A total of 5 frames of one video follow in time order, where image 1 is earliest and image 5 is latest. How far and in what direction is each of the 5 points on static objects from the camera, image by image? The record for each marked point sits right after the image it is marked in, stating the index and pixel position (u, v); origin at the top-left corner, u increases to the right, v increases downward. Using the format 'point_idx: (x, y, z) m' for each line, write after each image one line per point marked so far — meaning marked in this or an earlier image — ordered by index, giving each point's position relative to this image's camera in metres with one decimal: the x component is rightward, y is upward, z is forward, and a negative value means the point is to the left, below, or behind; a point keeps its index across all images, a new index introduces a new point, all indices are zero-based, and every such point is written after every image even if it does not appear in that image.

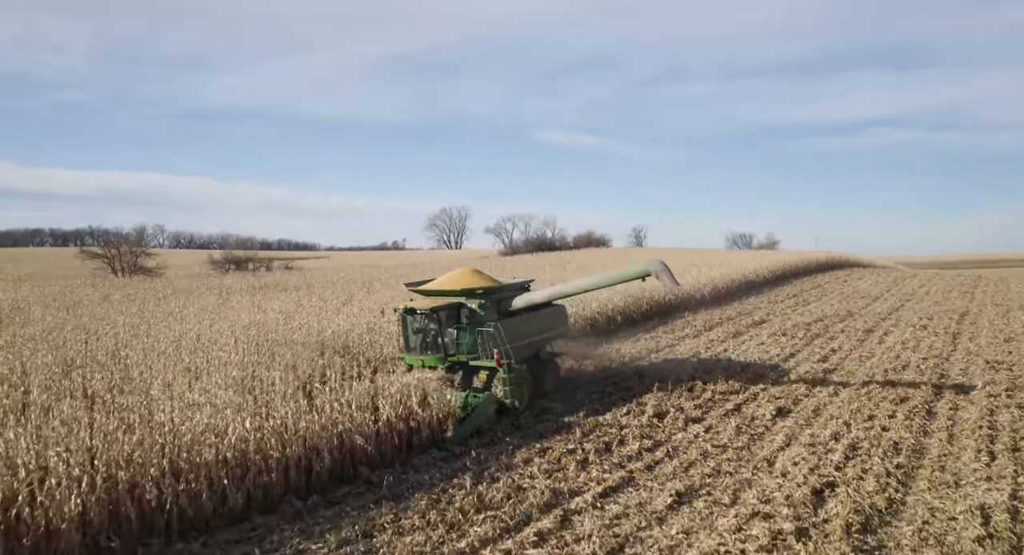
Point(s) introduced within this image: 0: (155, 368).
0: (-3.9, -1.0, +7.1) m
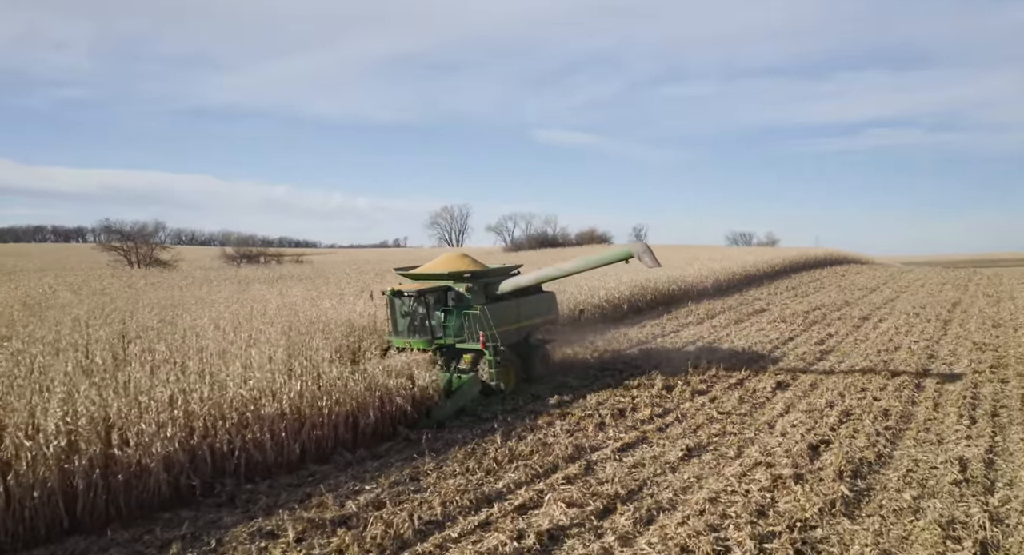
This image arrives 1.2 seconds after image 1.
0: (-3.7, -0.8, +7.7) m
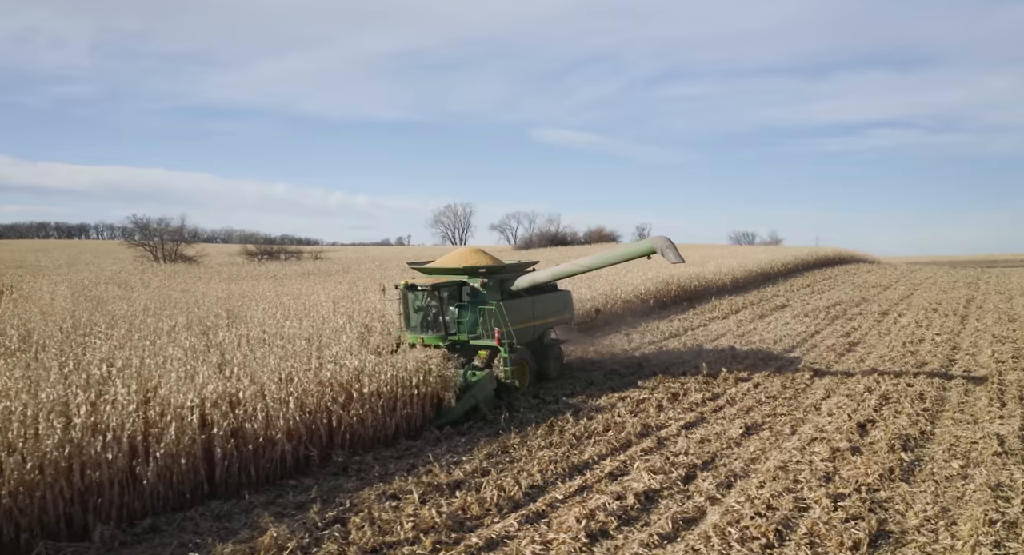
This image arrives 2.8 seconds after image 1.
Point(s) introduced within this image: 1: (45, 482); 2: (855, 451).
0: (-2.9, -0.7, +8.3) m
1: (-3.1, -1.4, +4.4) m
2: (+3.1, -1.6, +5.8) m
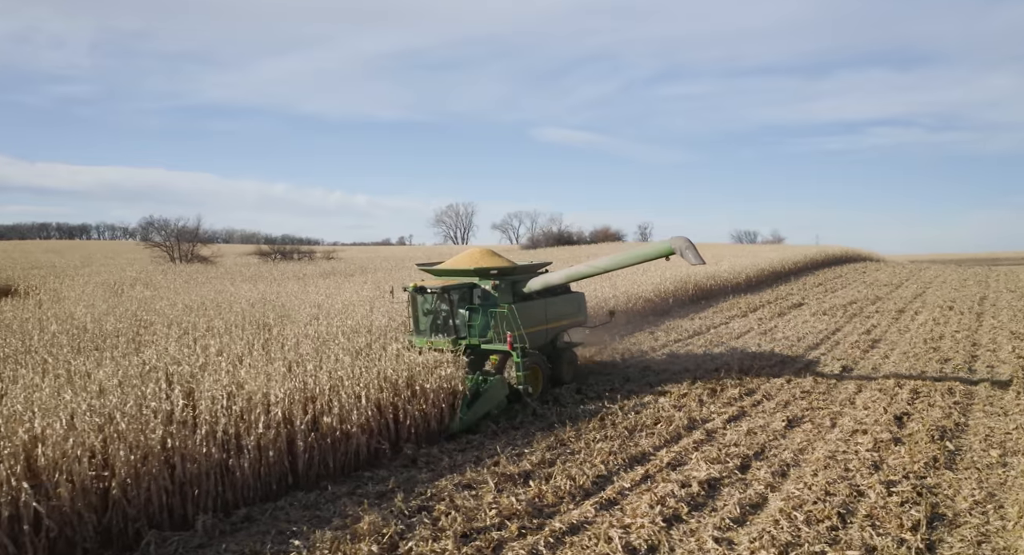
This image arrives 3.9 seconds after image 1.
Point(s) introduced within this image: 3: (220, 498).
0: (-2.4, -0.7, +8.6) m
1: (-2.6, -1.4, +4.7) m
2: (+3.6, -1.5, +6.2) m
3: (-2.2, -1.7, +5.0) m
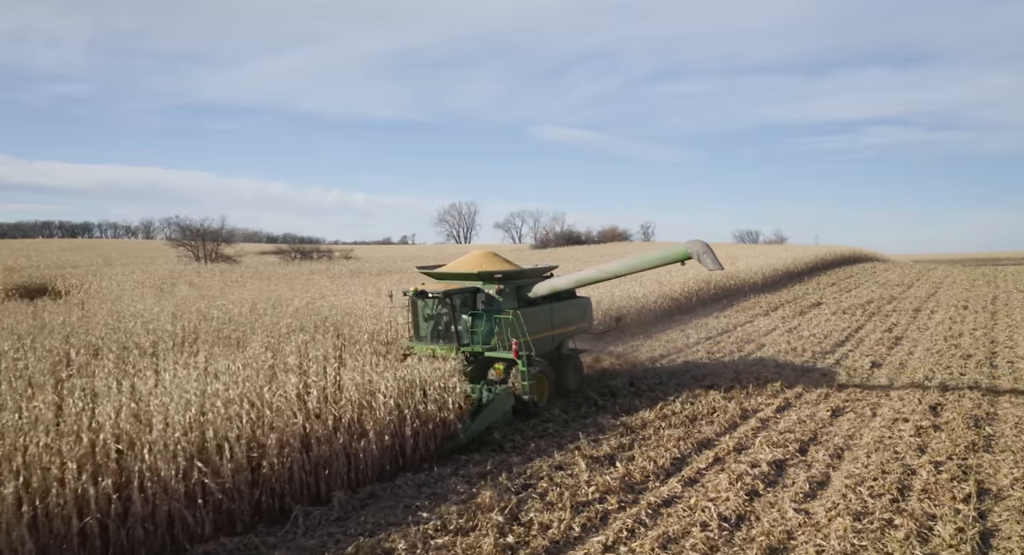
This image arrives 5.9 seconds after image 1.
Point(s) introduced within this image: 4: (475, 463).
0: (-1.6, -0.7, +9.2) m
1: (-1.8, -1.4, +5.3) m
2: (+4.4, -1.6, +6.8) m
3: (-1.5, -1.7, +5.6) m
4: (-0.3, -1.7, +6.2) m
